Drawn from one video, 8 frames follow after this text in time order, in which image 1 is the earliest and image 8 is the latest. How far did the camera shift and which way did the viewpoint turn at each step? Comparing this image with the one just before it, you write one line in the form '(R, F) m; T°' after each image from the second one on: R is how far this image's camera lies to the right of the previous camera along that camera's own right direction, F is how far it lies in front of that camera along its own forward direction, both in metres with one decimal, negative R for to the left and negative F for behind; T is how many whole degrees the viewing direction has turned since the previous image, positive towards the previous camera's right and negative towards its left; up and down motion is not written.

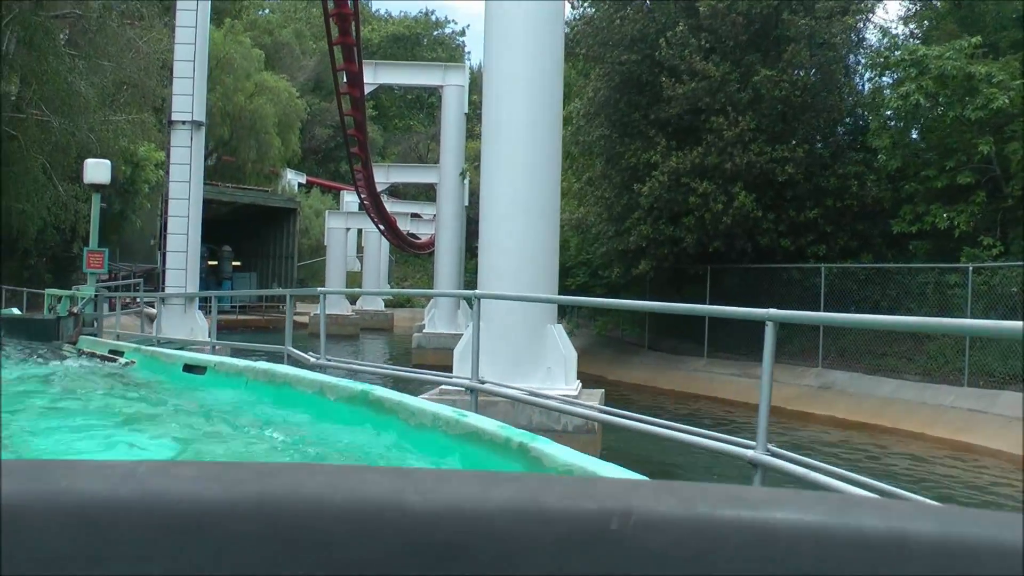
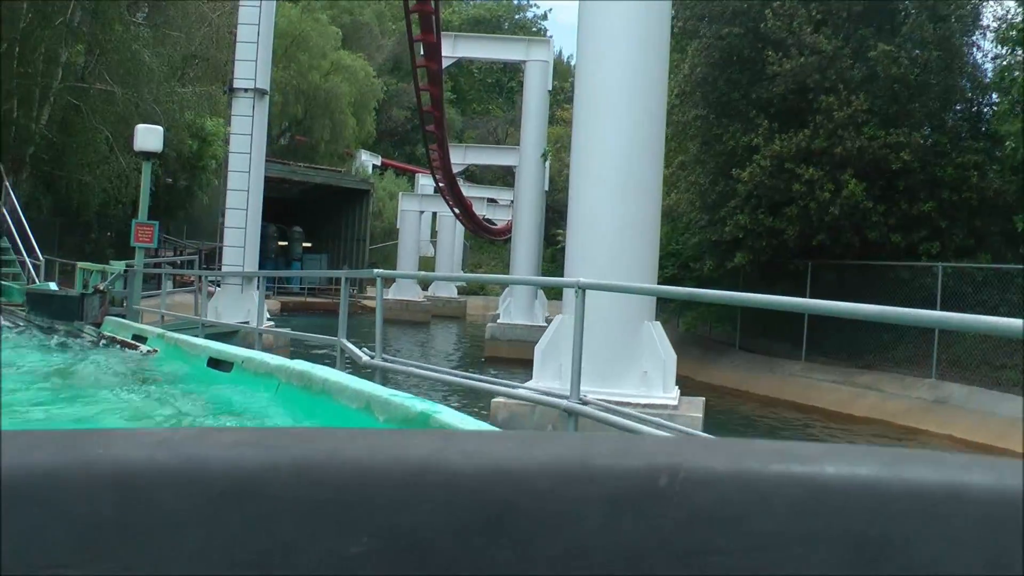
(-0.1, +1.1) m; -3°
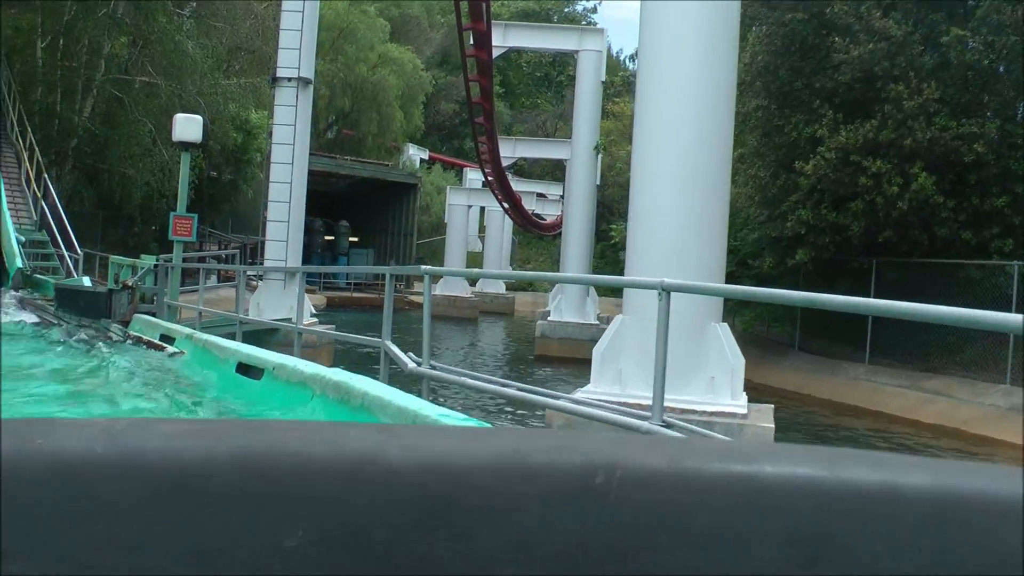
(0.0, +0.5) m; -2°
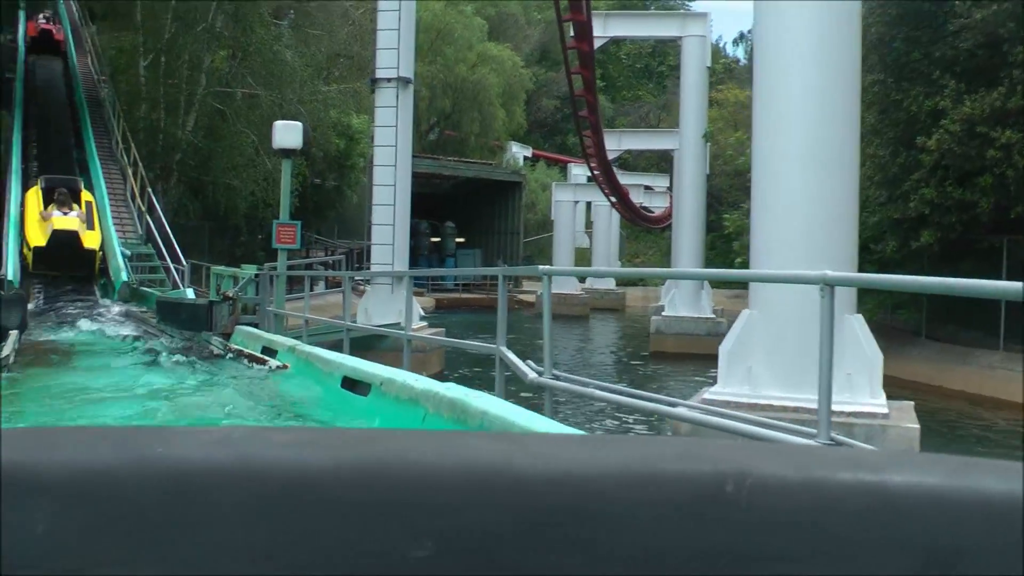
(0.0, +0.3) m; -4°
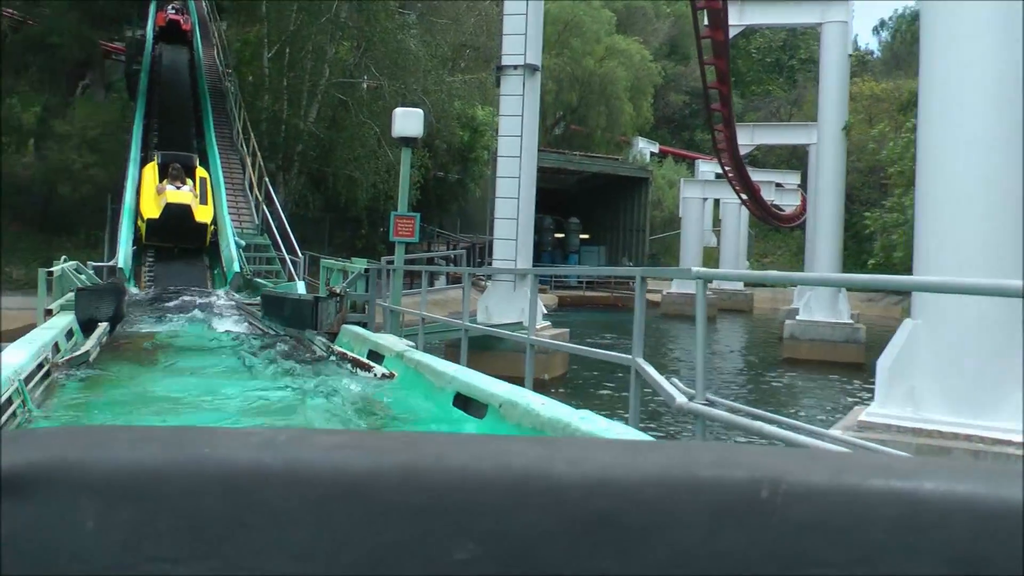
(0.0, +0.6) m; -4°
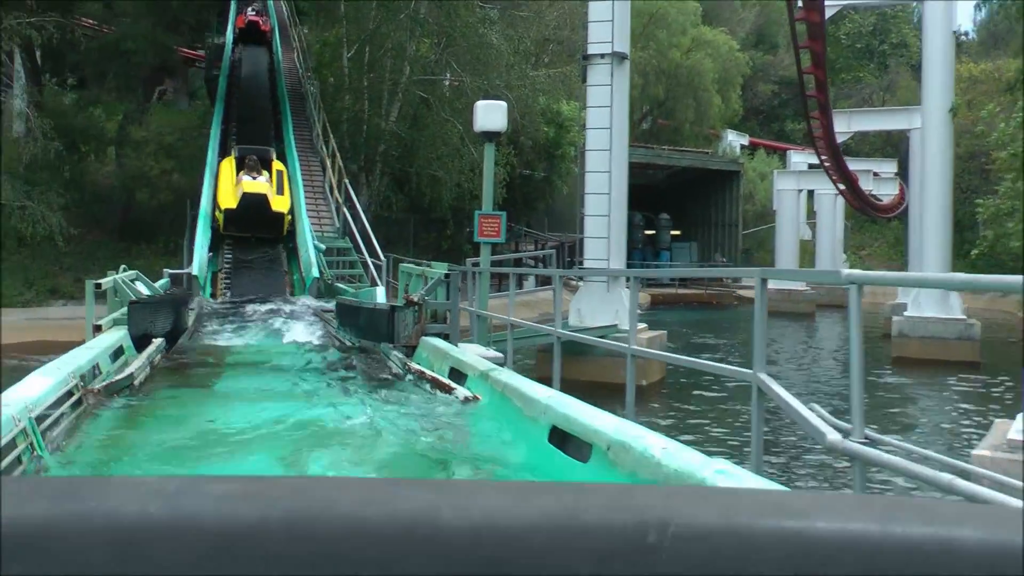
(0.0, +0.6) m; -3°
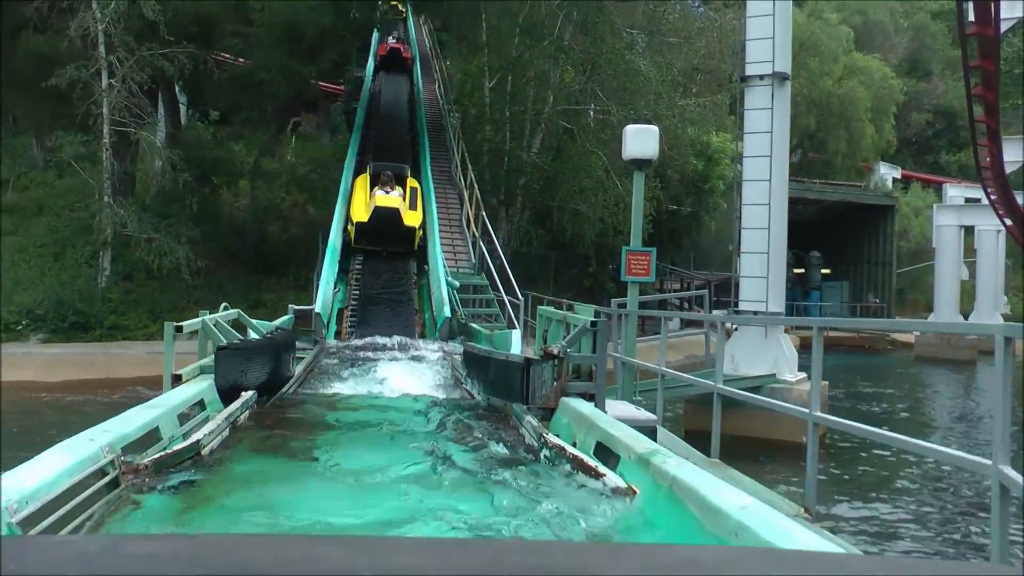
(0.0, +0.8) m; -5°
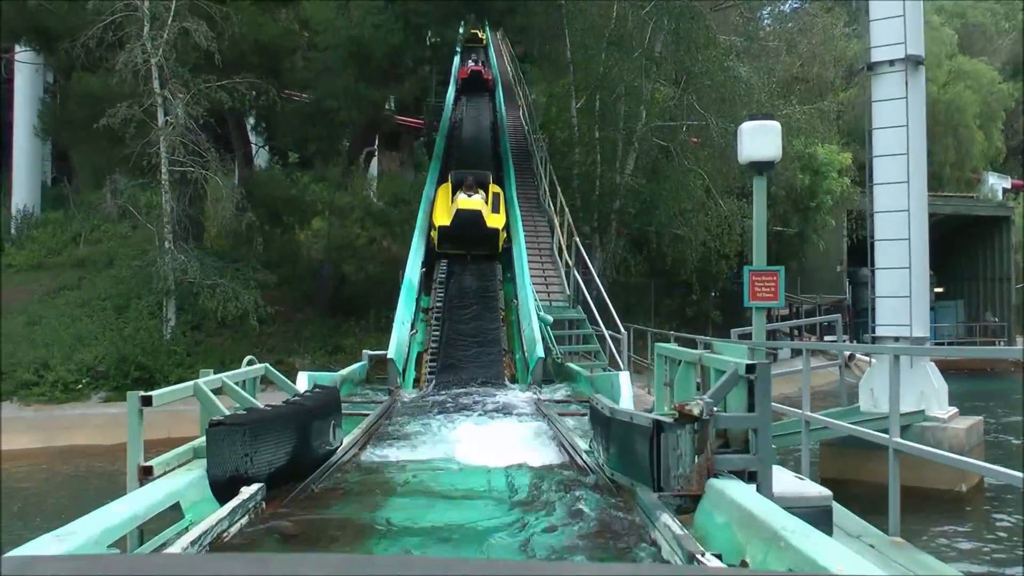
(0.0, +1.2) m; -3°
